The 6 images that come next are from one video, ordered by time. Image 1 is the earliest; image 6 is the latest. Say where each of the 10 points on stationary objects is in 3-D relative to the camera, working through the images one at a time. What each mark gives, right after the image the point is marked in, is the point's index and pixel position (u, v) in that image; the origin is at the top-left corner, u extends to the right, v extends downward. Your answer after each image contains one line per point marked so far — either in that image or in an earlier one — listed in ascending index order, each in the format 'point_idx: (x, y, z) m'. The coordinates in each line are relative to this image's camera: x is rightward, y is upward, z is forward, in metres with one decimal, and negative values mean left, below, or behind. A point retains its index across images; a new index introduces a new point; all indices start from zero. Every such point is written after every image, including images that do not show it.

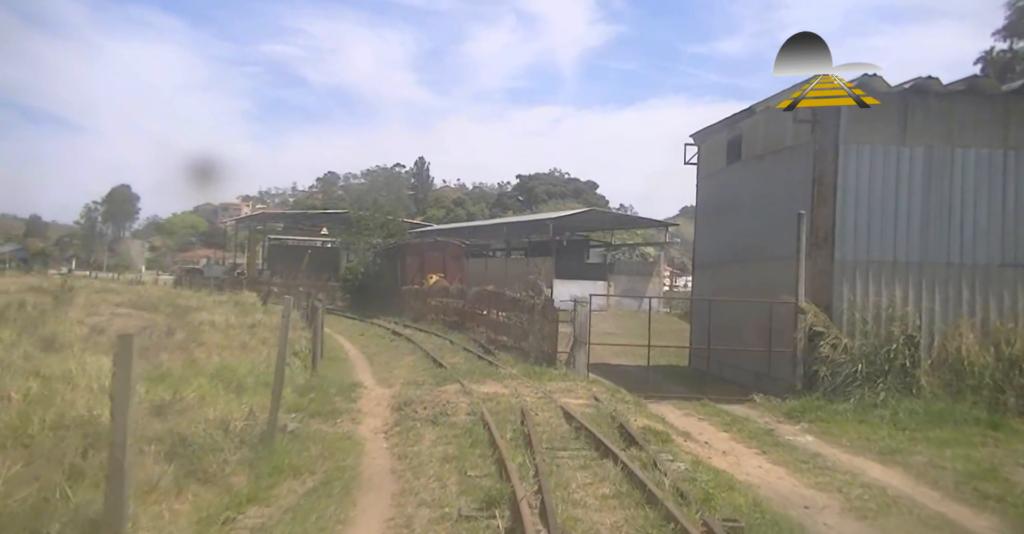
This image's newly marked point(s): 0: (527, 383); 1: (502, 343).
0: (+0.2, -2.0, +12.0) m
1: (-0.3, -2.0, +18.7) m
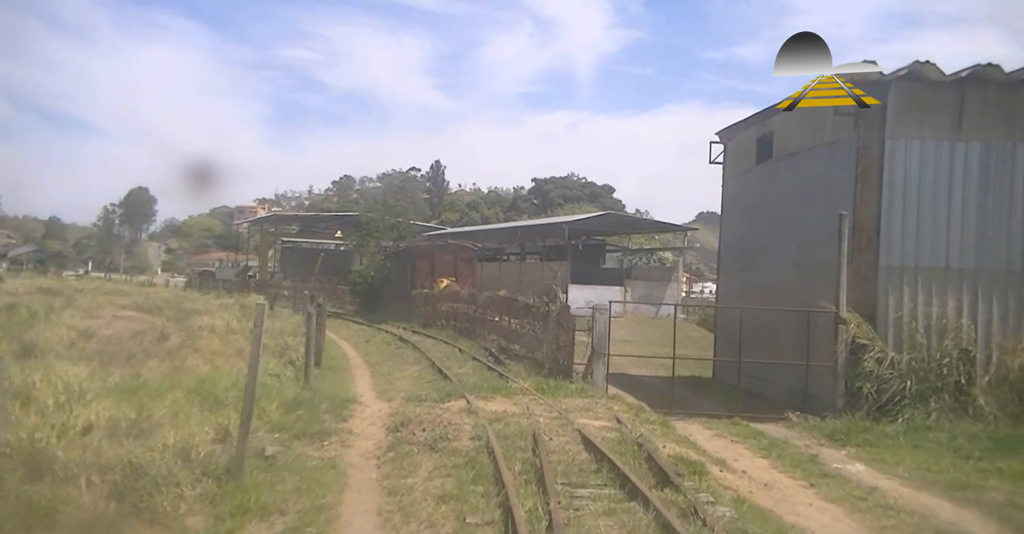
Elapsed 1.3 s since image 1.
0: (+0.4, -2.0, +10.8) m
1: (0.0, -2.1, +17.5) m
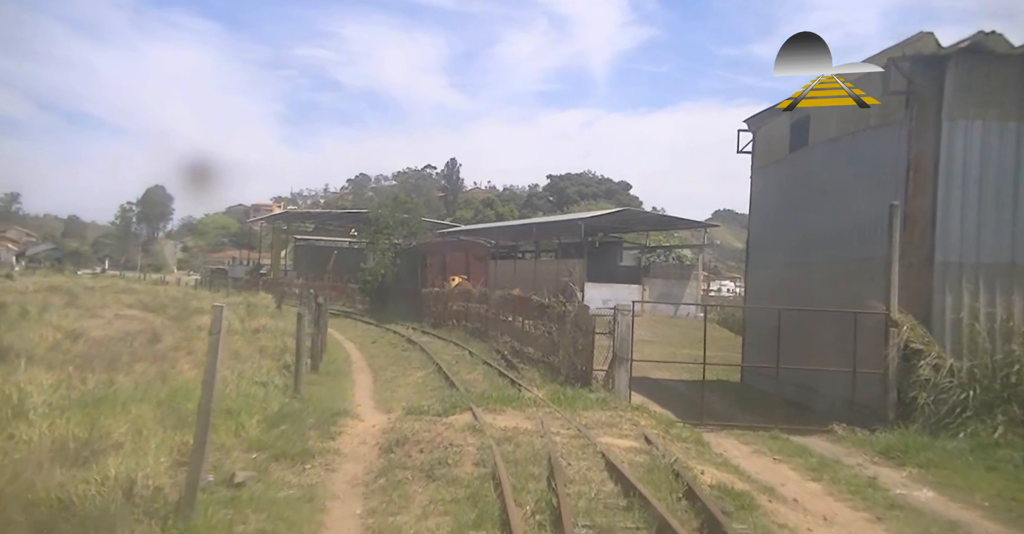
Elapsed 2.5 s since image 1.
0: (+0.6, -2.0, +9.5) m
1: (+0.4, -2.0, +16.3) m
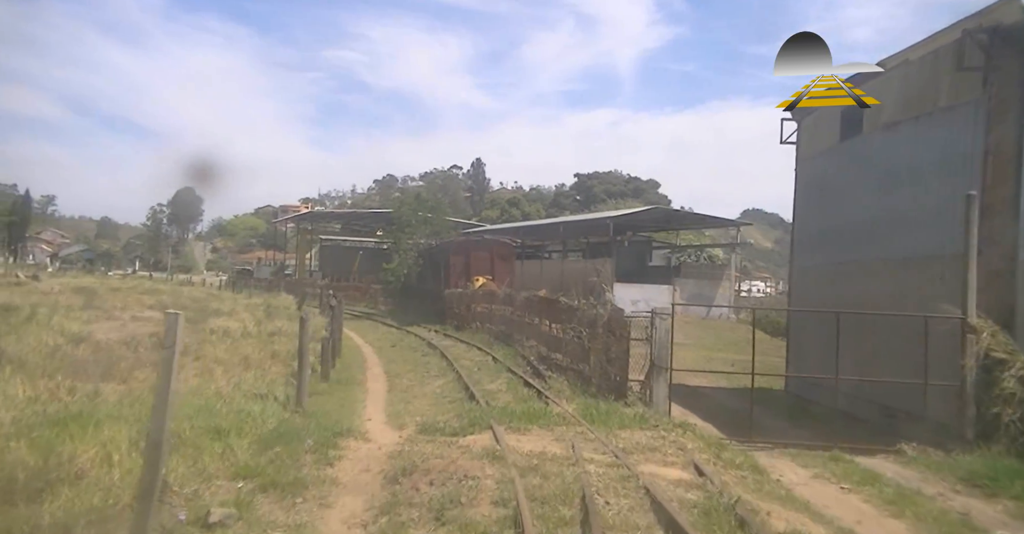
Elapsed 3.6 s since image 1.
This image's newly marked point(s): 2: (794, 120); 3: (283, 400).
0: (+0.9, -1.9, +8.3) m
1: (+0.9, -2.0, +15.1) m
2: (+7.2, +3.8, +18.3) m
3: (-3.2, -1.8, +10.0) m
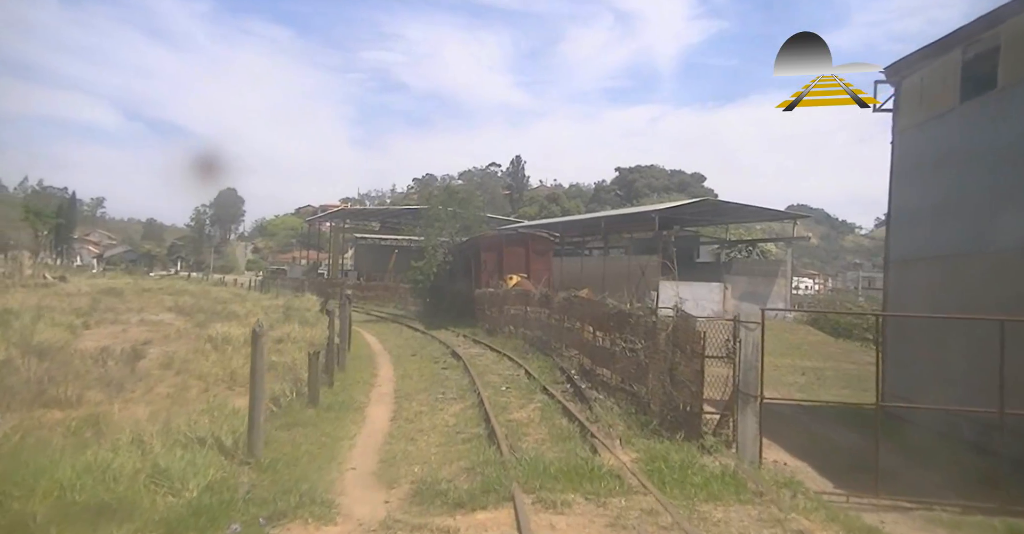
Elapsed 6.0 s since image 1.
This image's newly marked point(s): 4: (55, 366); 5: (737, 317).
0: (+1.1, -1.9, +5.5) m
1: (+1.5, -1.9, +12.2) m
2: (+8.0, +3.9, +15.0) m
3: (-2.9, -1.8, +7.3) m
4: (-7.9, -1.7, +12.5) m
5: (+2.6, -0.6, +8.2) m
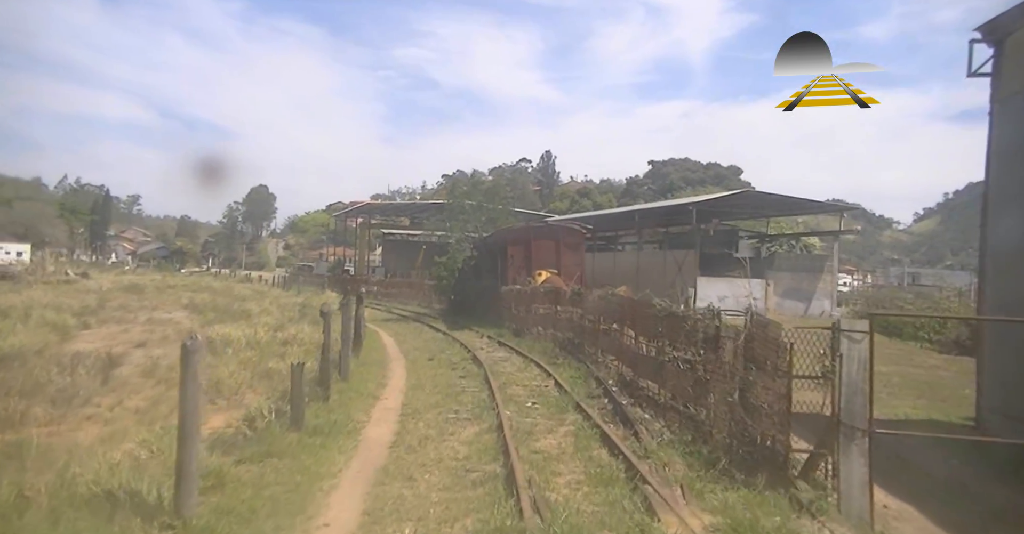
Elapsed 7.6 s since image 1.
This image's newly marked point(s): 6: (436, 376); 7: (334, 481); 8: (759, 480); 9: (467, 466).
0: (+1.2, -1.8, +3.4) m
1: (+1.9, -1.8, +10.1) m
2: (+8.5, +4.0, +12.7) m
3: (-2.7, -1.7, +5.5) m
4: (-7.5, -1.7, +10.8) m
5: (+2.8, -0.5, +6.1) m
6: (-1.4, -2.1, +13.8) m
7: (-1.7, -2.1, +7.0) m
8: (+2.3, -2.0, +6.6) m
9: (-0.4, -2.0, +7.3) m
